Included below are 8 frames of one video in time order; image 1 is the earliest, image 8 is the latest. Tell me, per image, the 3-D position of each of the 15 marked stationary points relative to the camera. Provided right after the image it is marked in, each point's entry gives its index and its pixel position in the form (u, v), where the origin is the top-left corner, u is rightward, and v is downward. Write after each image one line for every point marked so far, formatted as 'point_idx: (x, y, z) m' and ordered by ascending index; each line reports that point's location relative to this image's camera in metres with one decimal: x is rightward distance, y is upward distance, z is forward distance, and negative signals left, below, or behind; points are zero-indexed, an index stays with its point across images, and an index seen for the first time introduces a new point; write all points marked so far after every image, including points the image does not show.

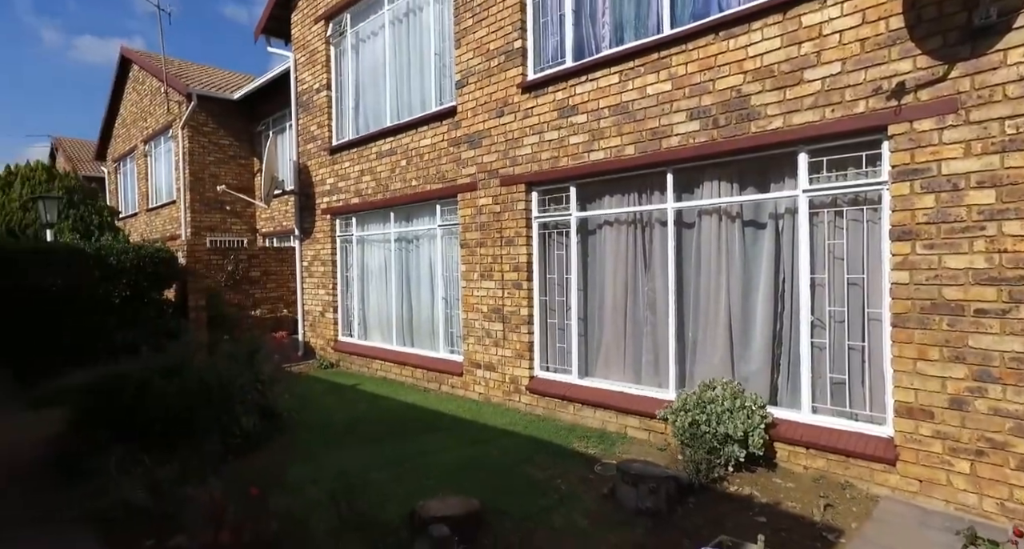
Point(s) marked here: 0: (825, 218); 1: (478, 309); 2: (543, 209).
0: (+2.5, +0.5, +4.7) m
1: (-0.4, -0.4, +7.7) m
2: (+0.4, +0.7, +6.9) m
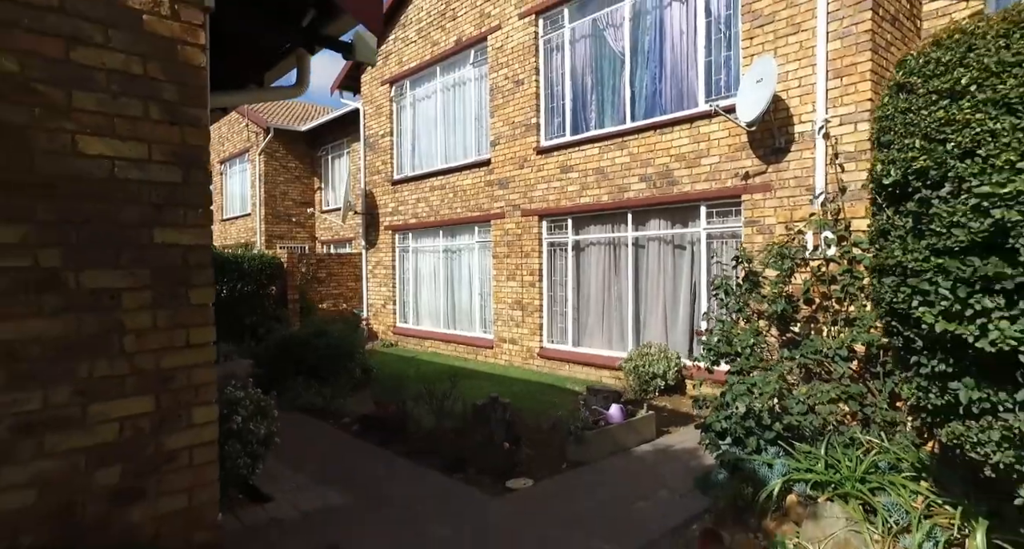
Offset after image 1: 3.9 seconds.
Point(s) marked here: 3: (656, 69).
0: (+2.7, +0.4, +8.0) m
1: (-0.1, -0.5, +11.1) m
2: (+0.6, +0.7, +10.3) m
3: (+2.0, +2.9, +8.6) m
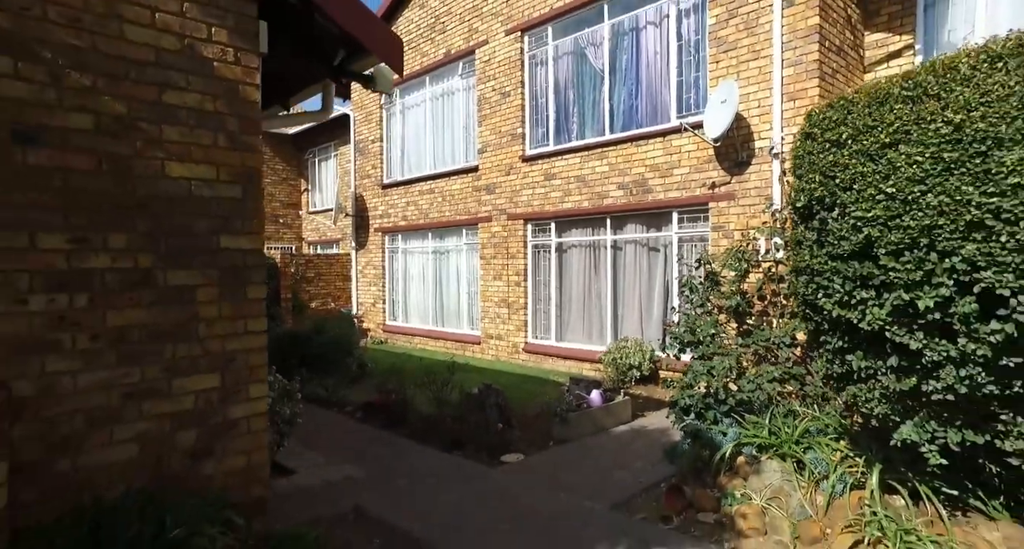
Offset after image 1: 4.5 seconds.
0: (+2.5, +0.4, +8.8) m
1: (-0.4, -0.5, +11.8) m
2: (+0.4, +0.7, +11.0) m
3: (+1.9, +2.9, +9.4) m
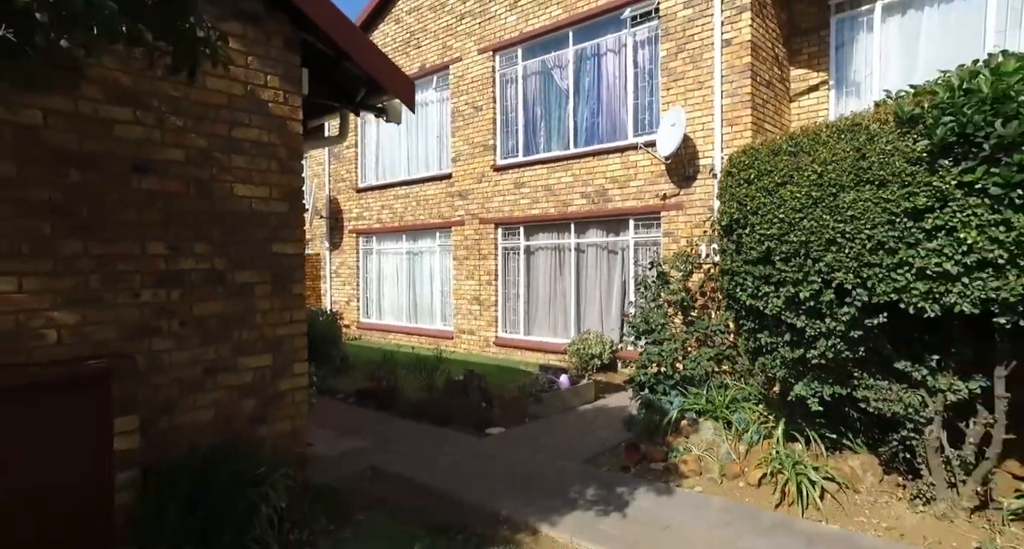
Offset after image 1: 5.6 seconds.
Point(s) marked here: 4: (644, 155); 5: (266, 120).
0: (+2.1, +0.4, +9.9) m
1: (-1.0, -0.5, +12.7) m
2: (-0.1, +0.7, +12.0) m
3: (+1.4, +2.9, +10.5) m
4: (+2.1, +1.9, +9.6) m
5: (-1.7, +1.1, +4.3) m
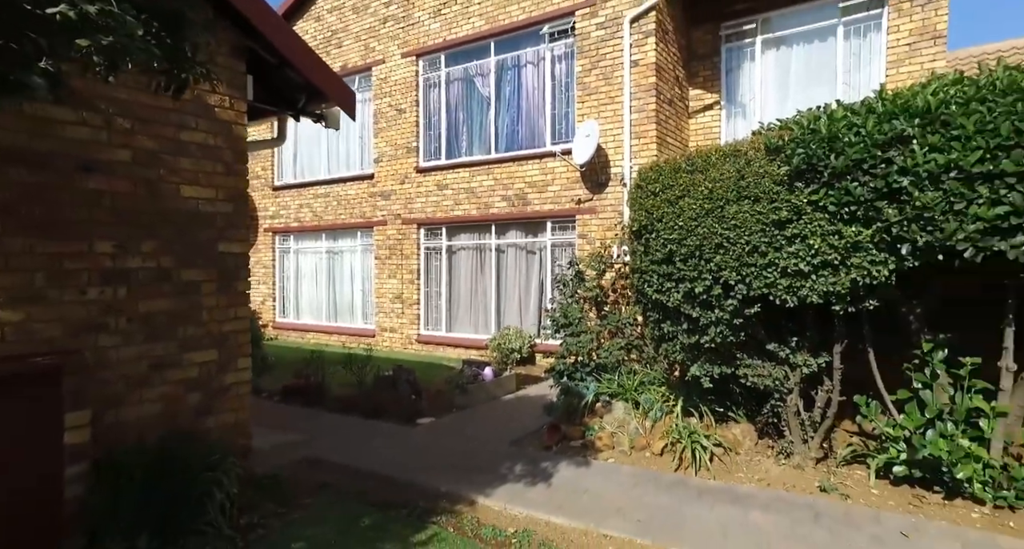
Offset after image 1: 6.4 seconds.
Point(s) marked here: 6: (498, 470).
0: (+0.8, +0.4, +10.6) m
1: (-2.6, -0.4, +12.9) m
2: (-1.7, +0.7, +12.3) m
3: (+0.1, +2.9, +11.0) m
4: (+0.8, +1.9, +10.3) m
5: (-2.2, +1.1, +4.5) m
6: (-0.1, -1.6, +5.2) m
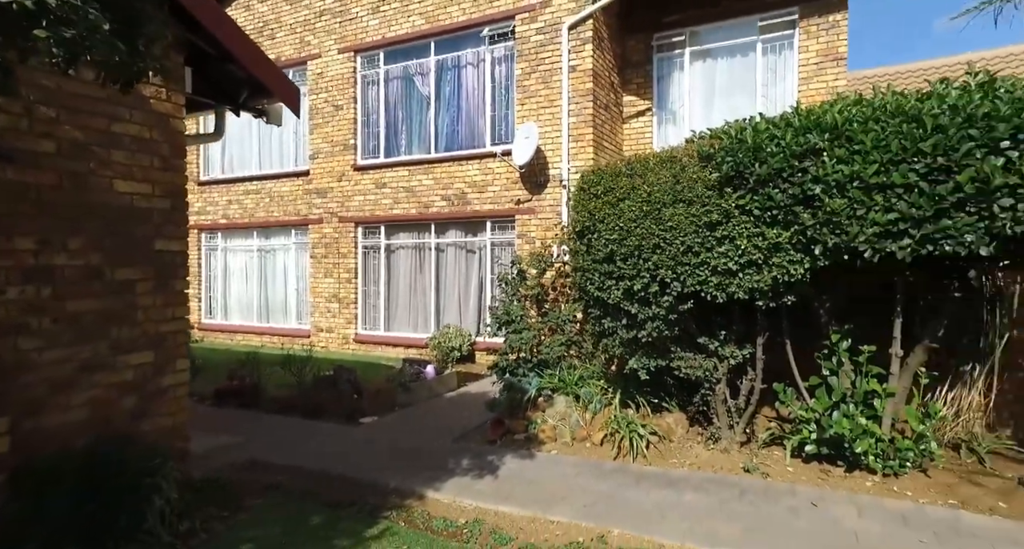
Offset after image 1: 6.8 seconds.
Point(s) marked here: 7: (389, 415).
0: (-0.3, +0.4, +10.7) m
1: (-3.9, -0.4, +12.7) m
2: (-2.9, +0.7, +12.2) m
3: (-1.0, +2.9, +11.1) m
4: (-0.2, +1.9, +10.4) m
5: (-2.6, +1.1, +4.4) m
6: (-0.6, -1.6, +5.3) m
7: (-1.5, -1.7, +7.4) m
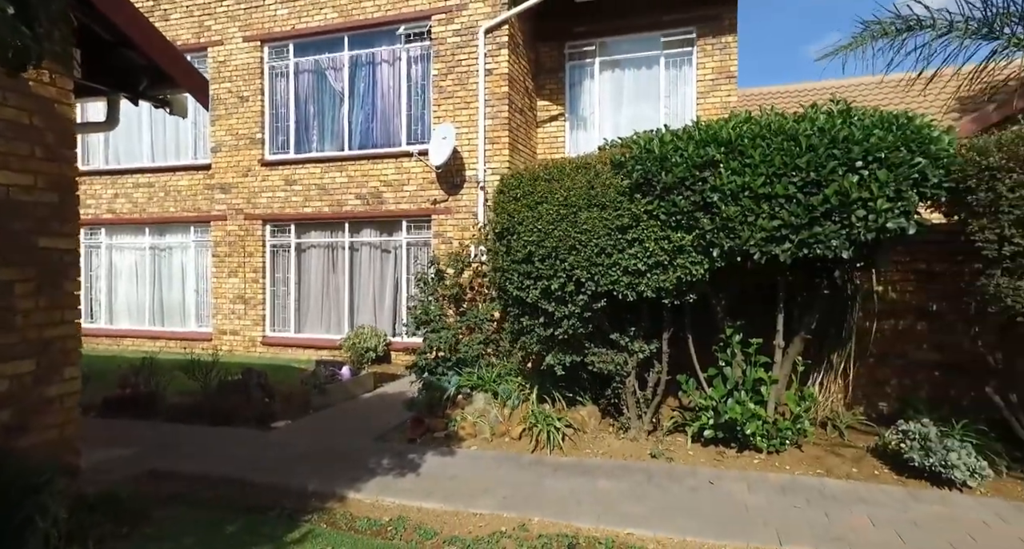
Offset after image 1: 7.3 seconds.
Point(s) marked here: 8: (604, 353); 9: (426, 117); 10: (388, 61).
0: (-1.7, +0.4, +10.7) m
1: (-5.6, -0.4, +12.1) m
2: (-4.6, +0.7, +11.8) m
3: (-2.6, +2.9, +11.0) m
4: (-1.6, +1.9, +10.4) m
5: (-3.2, +1.1, +4.1) m
6: (-1.3, -1.6, +5.3) m
7: (-2.5, -1.7, +7.3) m
8: (+0.9, -0.8, +6.2) m
9: (-1.5, +2.7, +10.5) m
10: (-2.2, +3.8, +10.8) m
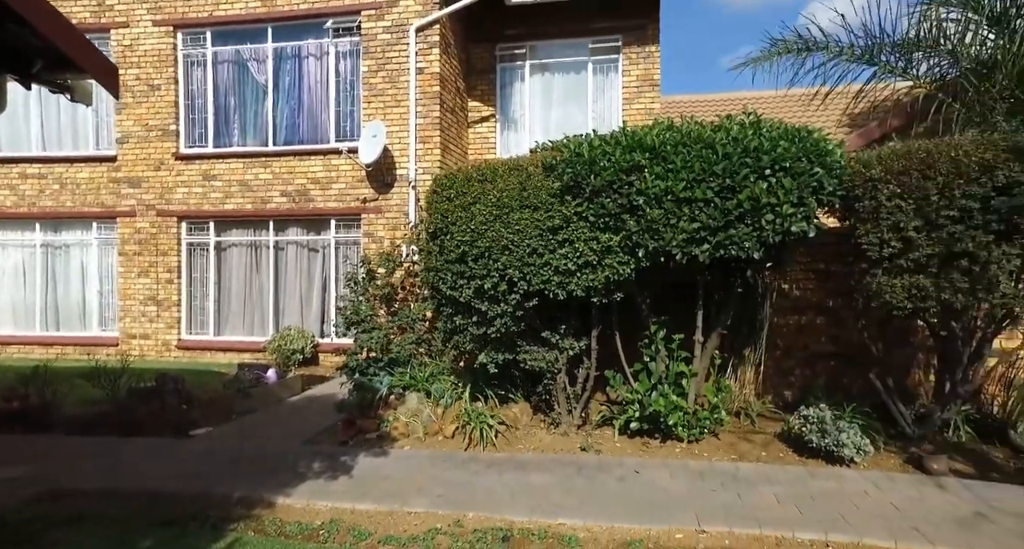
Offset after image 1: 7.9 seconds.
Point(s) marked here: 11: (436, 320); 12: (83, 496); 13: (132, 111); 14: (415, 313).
0: (-2.9, +0.4, +10.5) m
1: (-6.9, -0.4, +11.5) m
2: (-5.9, +0.7, +11.3) m
3: (-3.8, +2.9, +10.7) m
4: (-2.8, +1.9, +10.2) m
5: (-3.6, +1.1, +3.8) m
6: (-1.8, -1.6, +5.2) m
7: (-3.3, -1.7, +7.0) m
8: (+0.2, -0.8, +6.3) m
9: (-2.7, +2.7, +10.4) m
10: (-3.4, +3.8, +10.5) m
11: (-0.9, -0.5, +6.9) m
12: (-3.4, -1.8, +5.0) m
13: (-6.9, +3.0, +11.3) m
14: (-1.1, -0.4, +7.1) m
